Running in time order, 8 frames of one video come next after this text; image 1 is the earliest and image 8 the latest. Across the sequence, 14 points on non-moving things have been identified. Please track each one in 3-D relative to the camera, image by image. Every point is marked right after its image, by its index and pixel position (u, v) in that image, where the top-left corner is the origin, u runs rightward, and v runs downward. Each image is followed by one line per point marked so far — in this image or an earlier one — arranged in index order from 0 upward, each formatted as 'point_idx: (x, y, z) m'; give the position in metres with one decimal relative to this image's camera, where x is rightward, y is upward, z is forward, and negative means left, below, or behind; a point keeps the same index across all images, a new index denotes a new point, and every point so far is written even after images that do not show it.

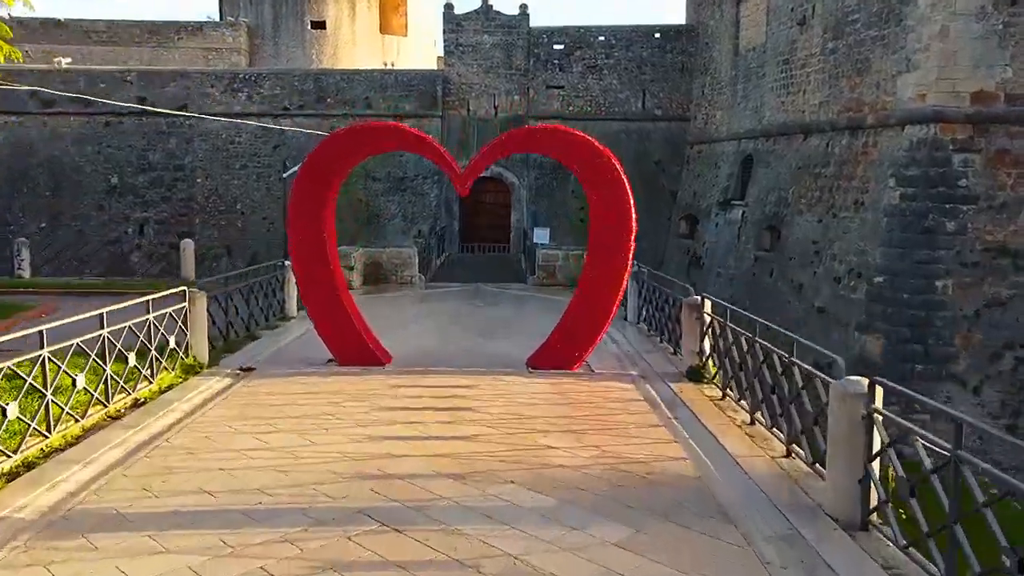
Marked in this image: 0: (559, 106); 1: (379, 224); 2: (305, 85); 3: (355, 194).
0: (+0.9, +3.4, +14.8) m
1: (-2.4, +1.2, +14.6) m
2: (-3.8, +3.7, +14.7) m
3: (-2.9, +1.7, +14.6) m
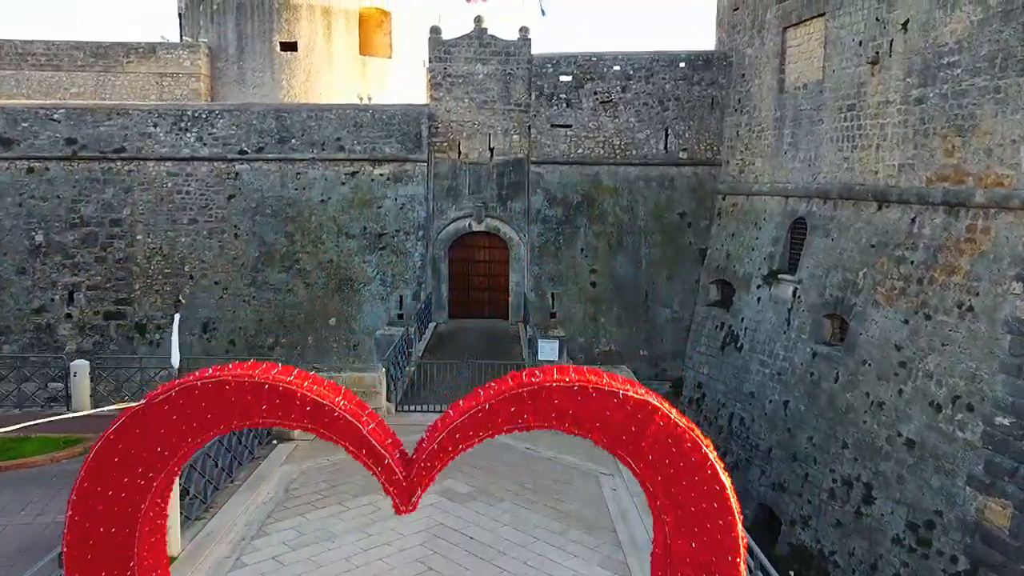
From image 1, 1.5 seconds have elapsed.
0: (+0.9, +2.2, +12.5) m
1: (-2.5, 0.0, +12.3) m
2: (-3.8, +2.6, +12.4) m
3: (-2.9, +0.5, +12.4) m
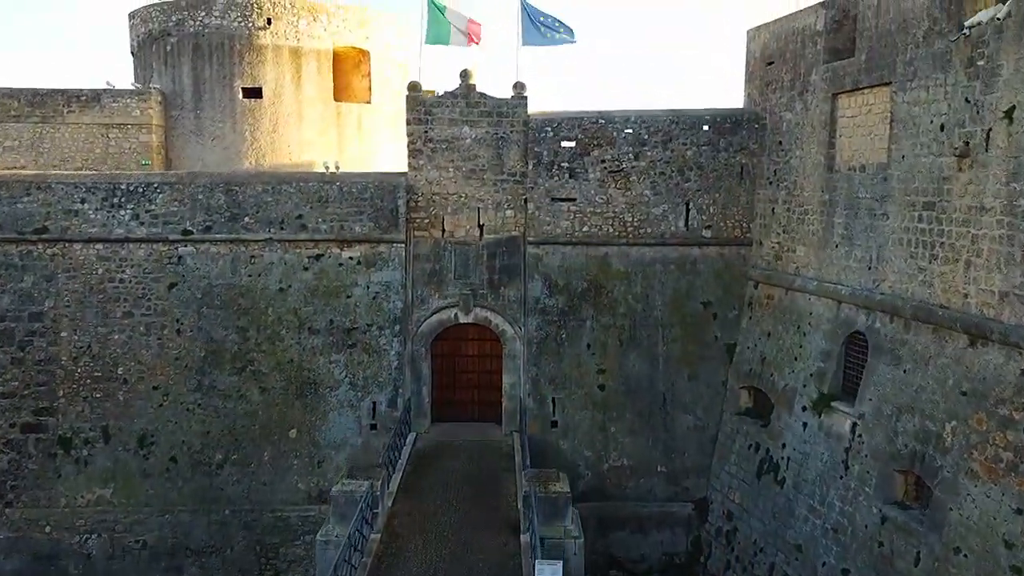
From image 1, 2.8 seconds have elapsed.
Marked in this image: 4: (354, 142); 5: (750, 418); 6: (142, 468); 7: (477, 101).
0: (+0.8, +0.8, +10.6) m
1: (-2.5, -1.4, +10.4) m
2: (-3.9, +1.2, +10.5) m
3: (-3.0, -0.8, +10.5) m
4: (-2.9, +2.7, +14.7) m
5: (+3.0, -1.6, +10.1) m
6: (-4.8, -2.3, +10.3) m
7: (-0.5, +2.5, +10.6) m
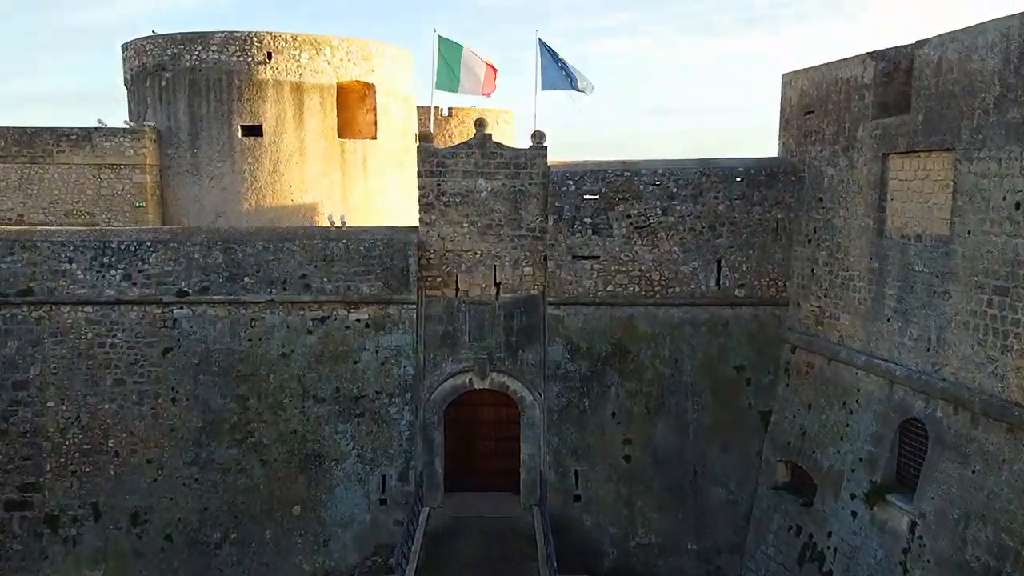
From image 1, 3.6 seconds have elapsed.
0: (+1.0, 0.0, +9.9) m
1: (-2.3, -2.2, +9.7) m
2: (-3.7, +0.4, +9.8) m
3: (-2.8, -1.6, +9.7) m
4: (-2.7, +1.9, +14.0) m
5: (+3.3, -2.4, +9.4) m
6: (-4.6, -3.1, +9.6) m
7: (-0.2, +1.7, +9.8) m
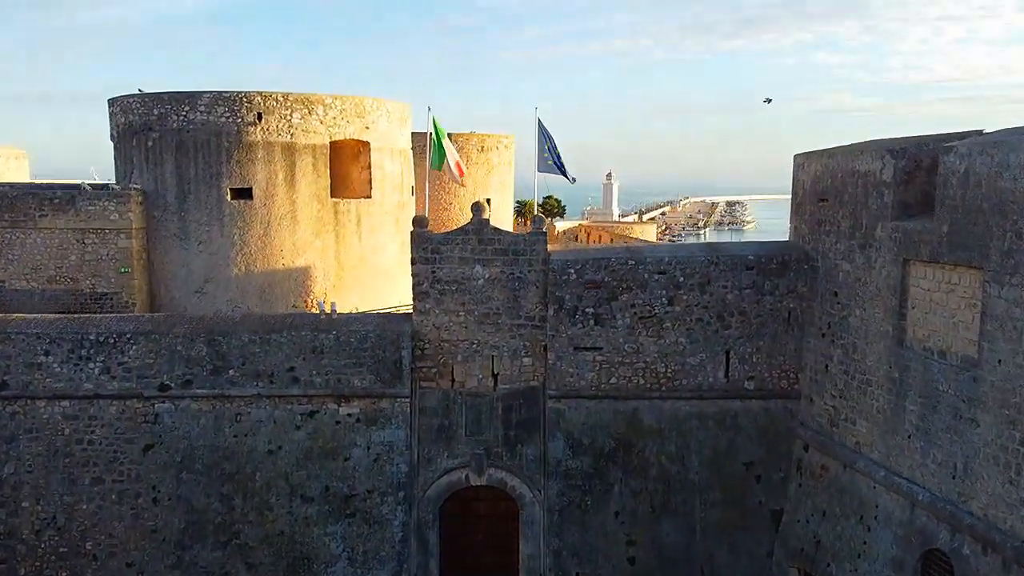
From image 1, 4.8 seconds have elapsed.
0: (+1.0, -1.0, +9.4) m
1: (-2.3, -3.3, +9.2) m
2: (-3.7, -0.7, +9.3) m
3: (-2.8, -2.7, +9.3) m
4: (-2.7, +0.8, +13.6) m
5: (+3.2, -3.5, +8.9) m
6: (-4.6, -4.2, +9.1) m
7: (-0.3, +0.6, +9.4) m
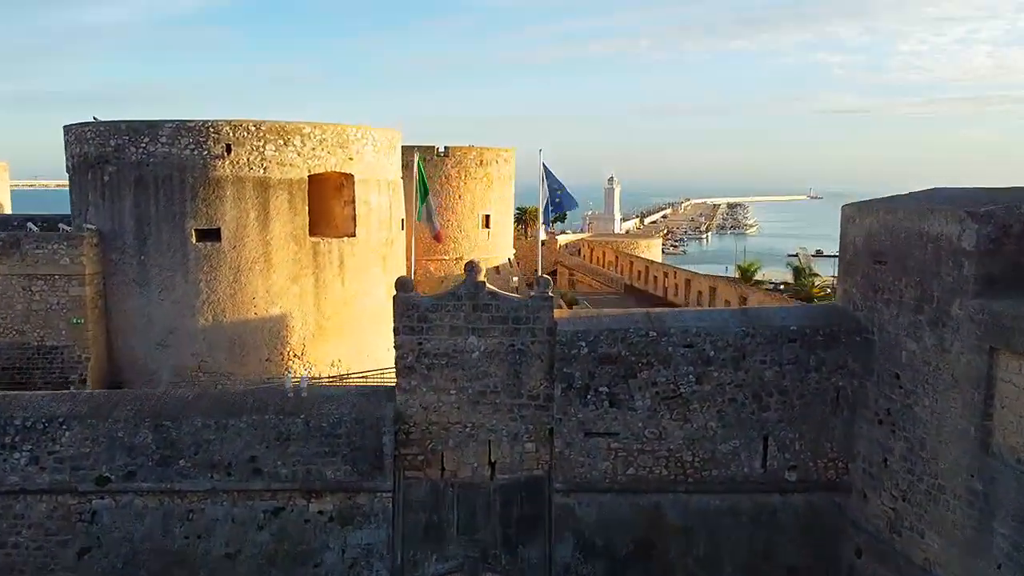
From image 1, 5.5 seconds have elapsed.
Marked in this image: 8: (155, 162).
0: (+1.0, -1.8, +8.0) m
1: (-2.3, -4.1, +7.8) m
2: (-3.7, -1.5, +7.9) m
3: (-2.8, -3.5, +7.9) m
4: (-2.7, 0.0, +12.2) m
5: (+3.2, -4.3, +7.5) m
6: (-4.6, -5.0, +7.7) m
7: (-0.2, -0.2, +8.0) m
8: (-5.0, +1.8, +11.2) m
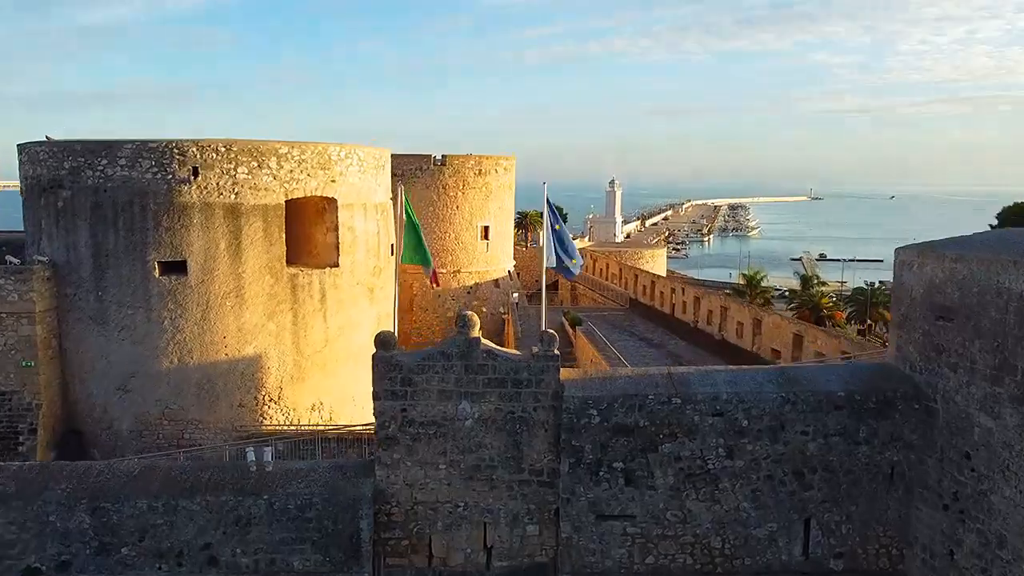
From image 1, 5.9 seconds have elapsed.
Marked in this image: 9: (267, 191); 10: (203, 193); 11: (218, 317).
0: (+1.0, -2.3, +6.9) m
1: (-2.3, -4.5, +6.7) m
2: (-3.7, -2.0, +6.7) m
3: (-2.8, -4.0, +6.7) m
4: (-2.7, -0.5, +11.0) m
5: (+3.2, -4.8, +6.3) m
6: (-4.6, -5.5, +6.6) m
7: (-0.3, -0.7, +6.8) m
8: (-5.0, +1.3, +10.0) m
9: (-3.2, +1.3, +10.4) m
10: (-3.9, +1.2, +10.1) m
11: (-3.8, -0.4, +10.4) m
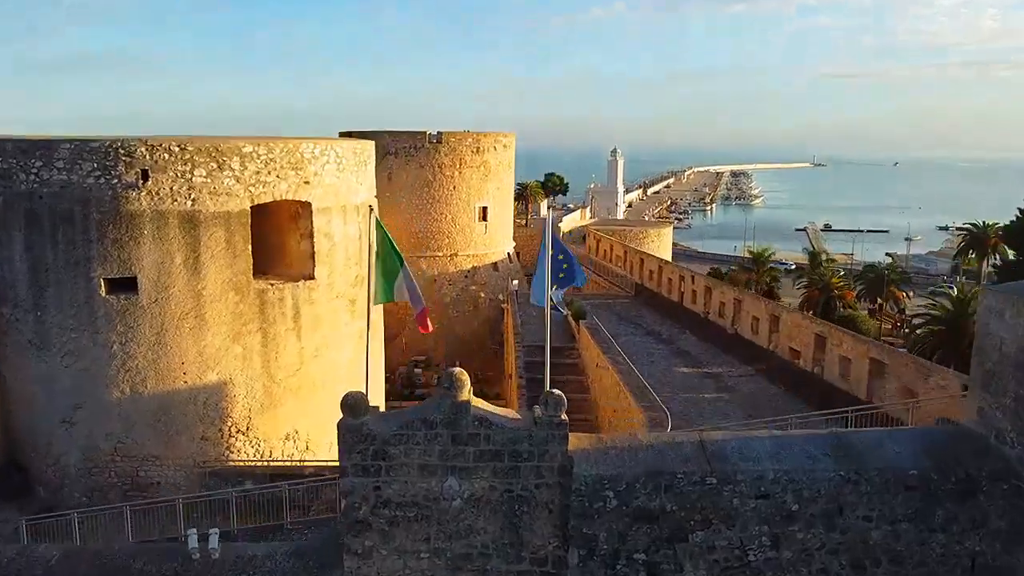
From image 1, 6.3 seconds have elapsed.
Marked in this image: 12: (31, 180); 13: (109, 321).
0: (+1.0, -2.7, +5.7) m
1: (-2.4, -4.9, +5.6) m
2: (-3.7, -2.3, +5.5) m
3: (-2.8, -4.4, +5.6) m
4: (-2.7, -0.6, +9.7) m
5: (+3.2, -5.2, +5.2) m
6: (-4.6, -5.9, +5.5) m
7: (-0.3, -1.0, +5.6) m
8: (-5.0, +1.0, +8.6) m
9: (-3.2, +1.0, +9.1) m
10: (-4.0, +1.0, +8.8) m
11: (-3.8, -0.6, +9.1) m
12: (-5.2, +1.2, +8.6) m
13: (-4.5, -0.4, +8.9) m
